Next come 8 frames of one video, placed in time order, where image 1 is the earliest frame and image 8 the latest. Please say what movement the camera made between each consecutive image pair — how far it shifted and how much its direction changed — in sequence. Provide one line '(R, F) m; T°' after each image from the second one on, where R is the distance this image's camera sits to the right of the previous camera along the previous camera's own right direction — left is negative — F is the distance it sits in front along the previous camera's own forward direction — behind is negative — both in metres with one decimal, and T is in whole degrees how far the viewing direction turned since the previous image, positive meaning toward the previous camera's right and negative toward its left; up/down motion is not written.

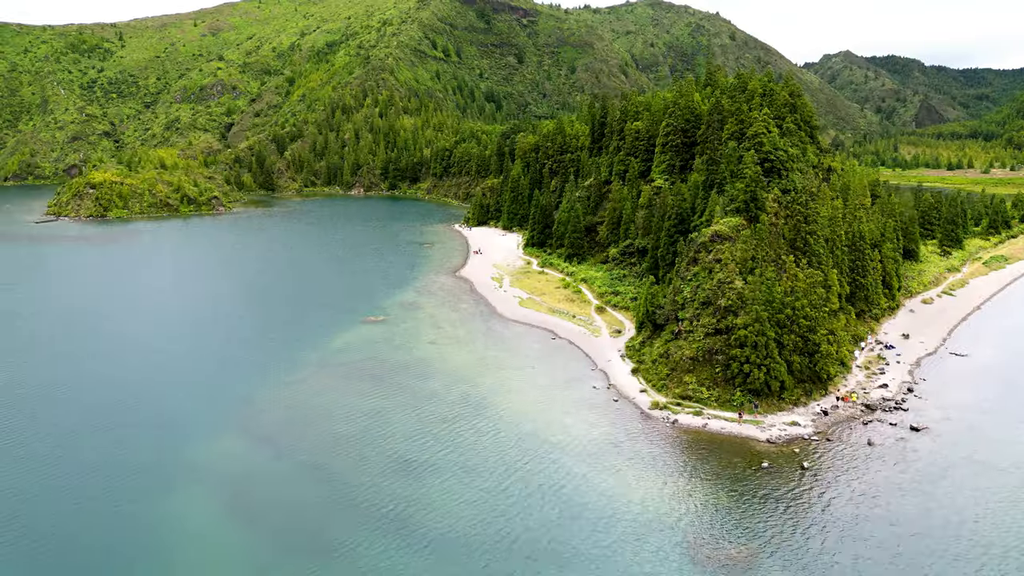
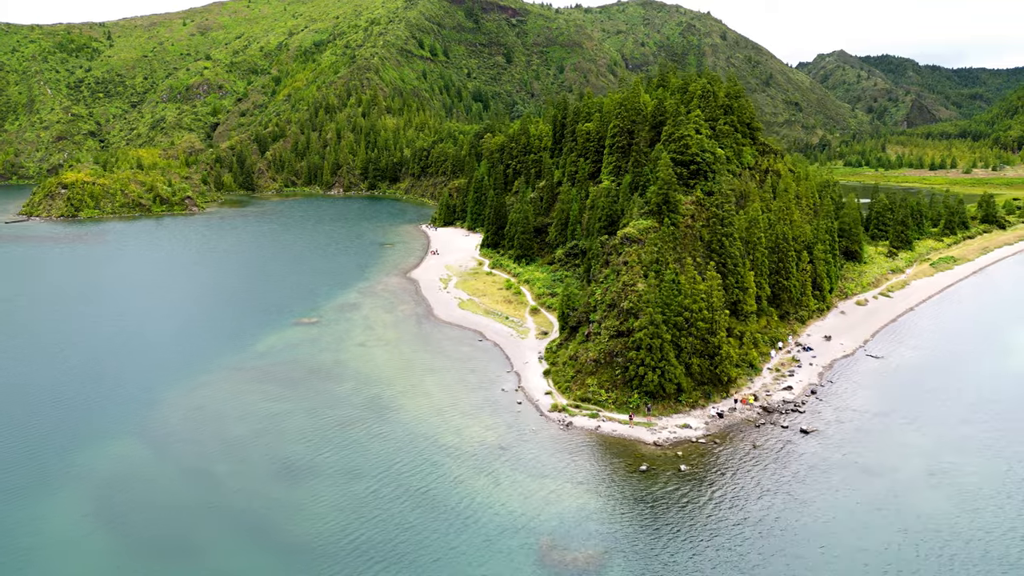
(+10.2, -0.2) m; 0°
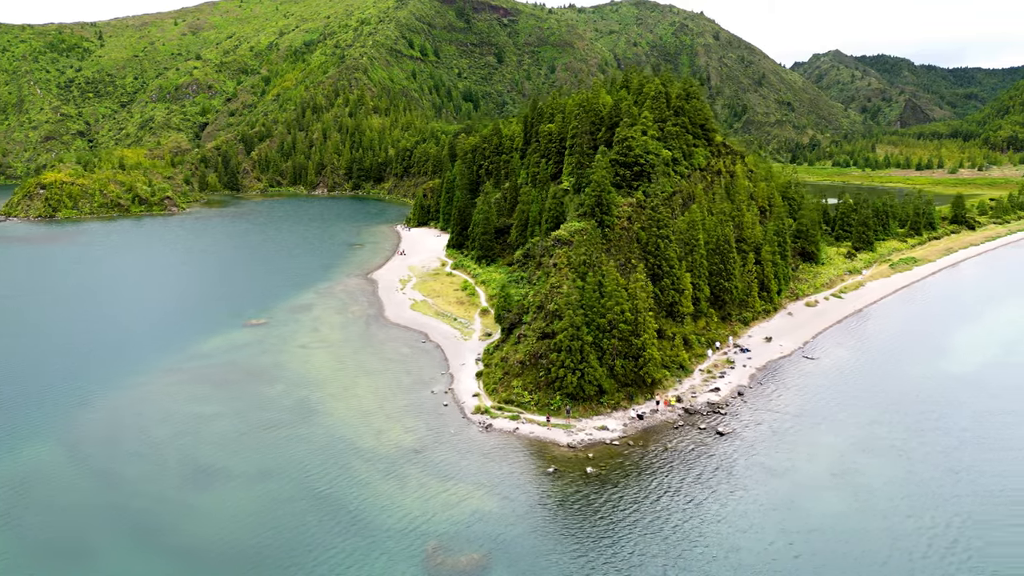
(+7.8, -0.1) m; 0°
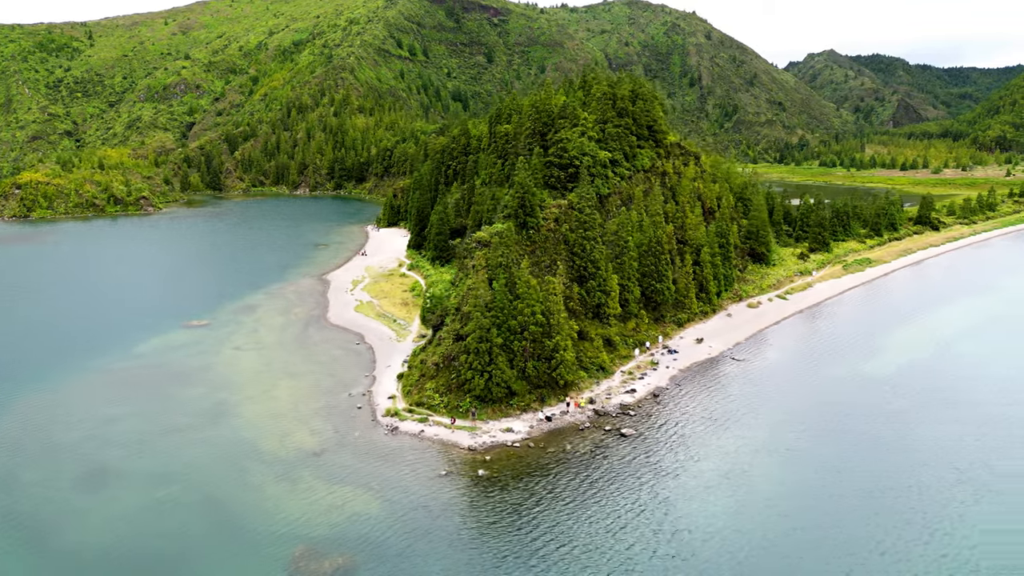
(+9.1, 0.0) m; 0°
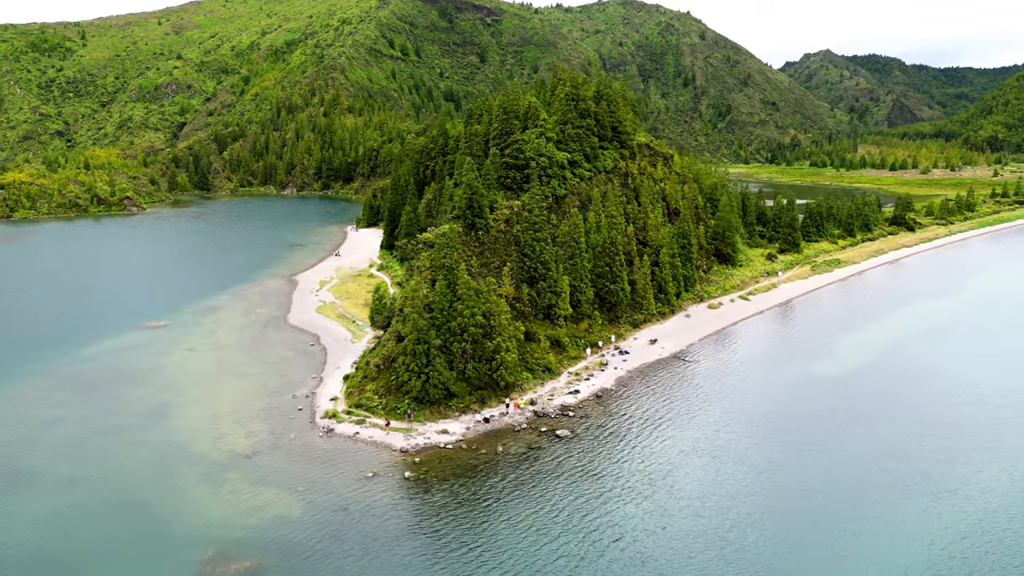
(+6.2, 0.0) m; 0°
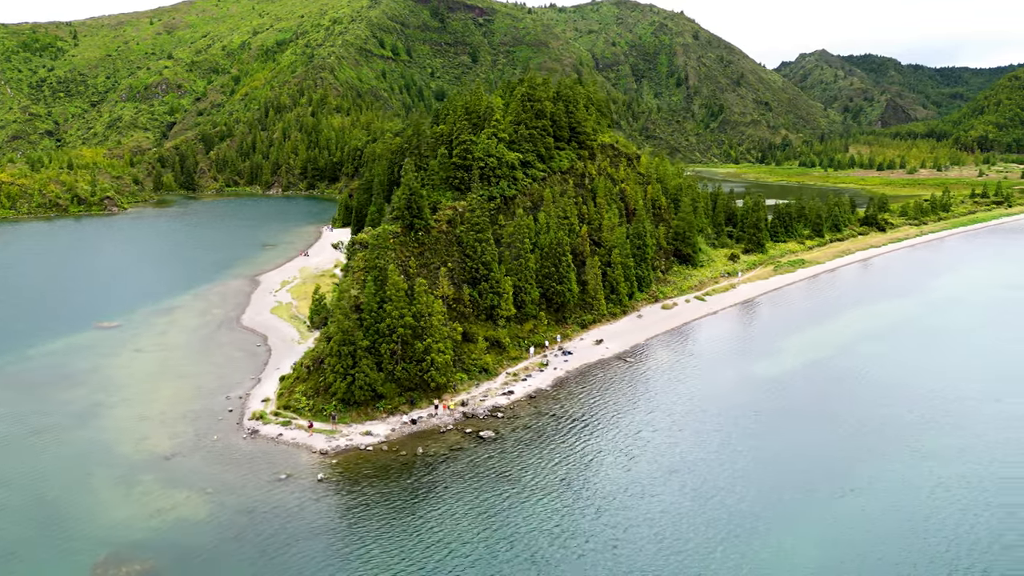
(+7.2, +0.1) m; 0°
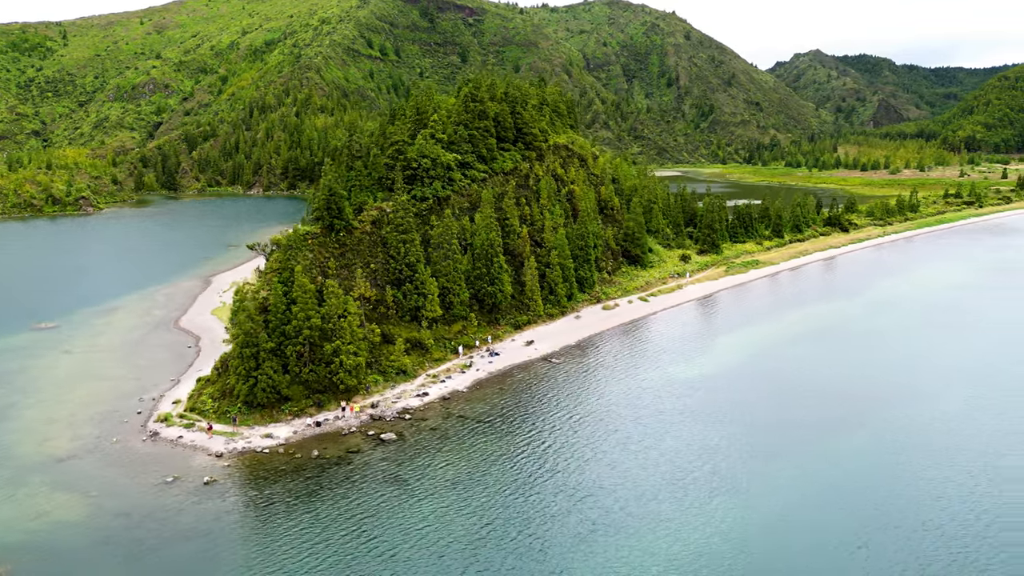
(+9.3, +0.2) m; 0°
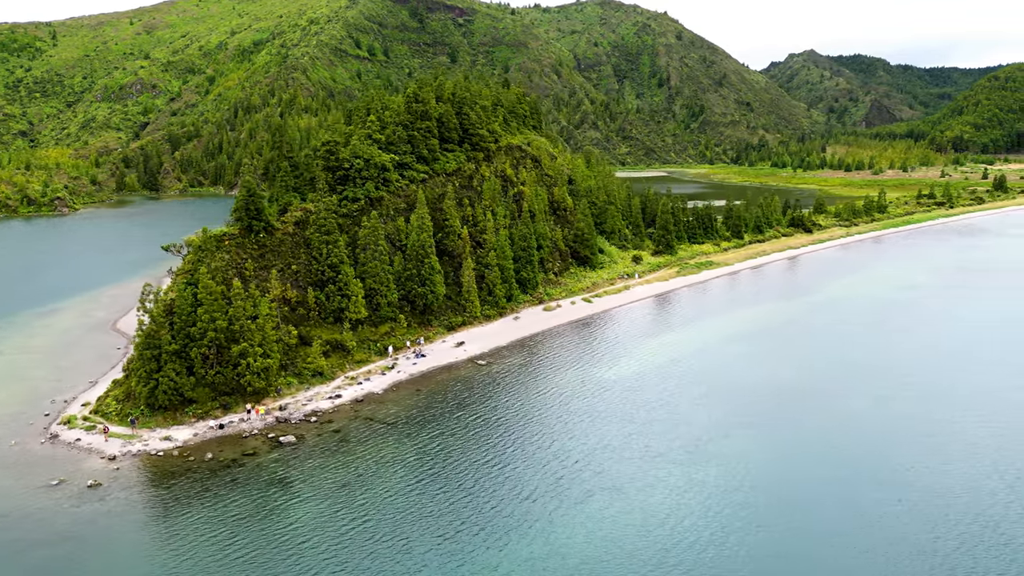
(+9.3, +0.3) m; 0°
